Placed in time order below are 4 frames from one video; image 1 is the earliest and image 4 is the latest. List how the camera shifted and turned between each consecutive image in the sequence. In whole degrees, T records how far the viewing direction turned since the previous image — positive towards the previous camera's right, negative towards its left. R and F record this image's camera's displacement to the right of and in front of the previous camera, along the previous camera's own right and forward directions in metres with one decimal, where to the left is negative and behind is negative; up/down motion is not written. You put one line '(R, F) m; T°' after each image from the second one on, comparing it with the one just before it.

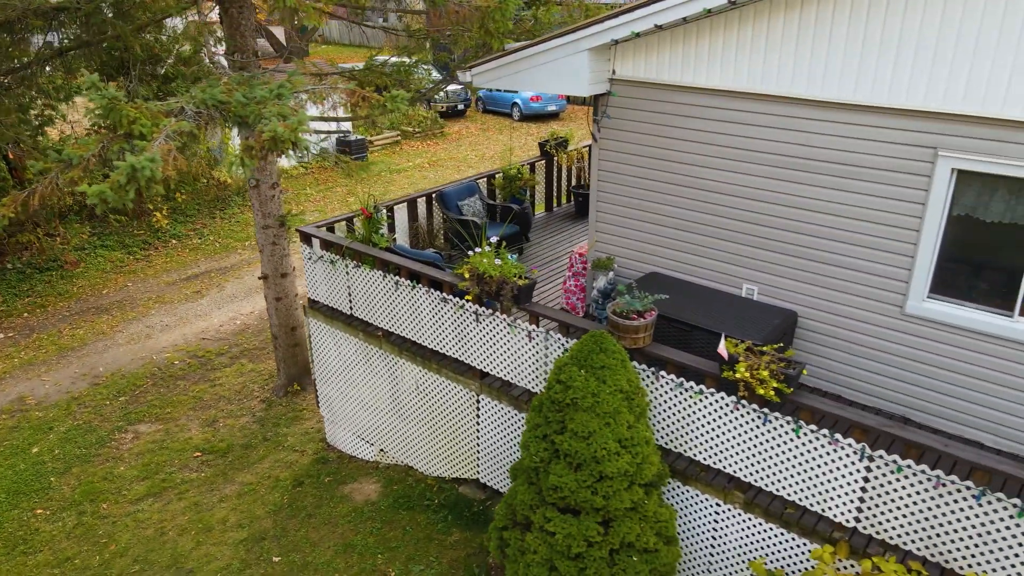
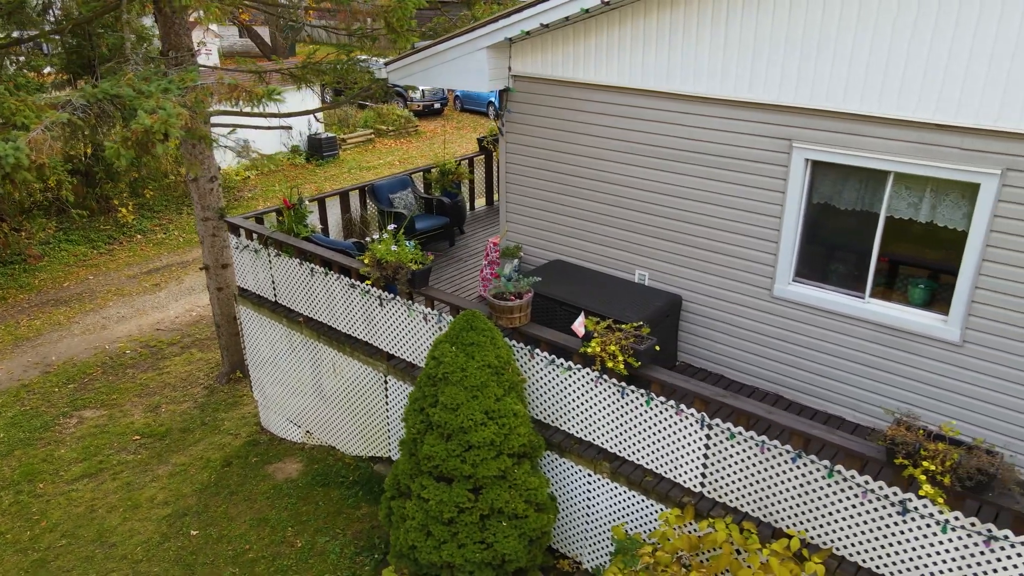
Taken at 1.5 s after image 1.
(+1.0, -0.3) m; 0°
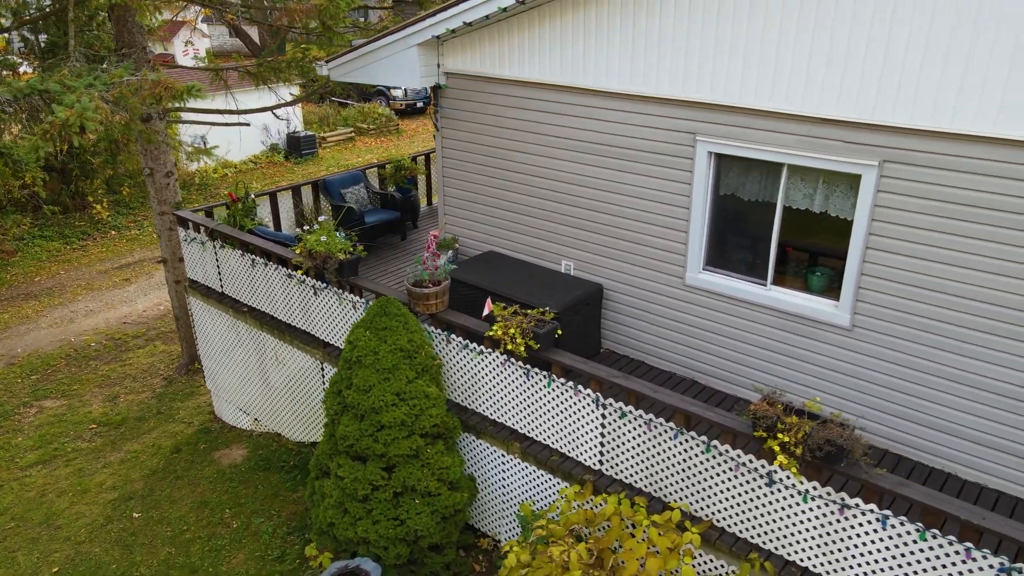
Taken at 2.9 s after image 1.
(+0.7, -0.2) m; 0°
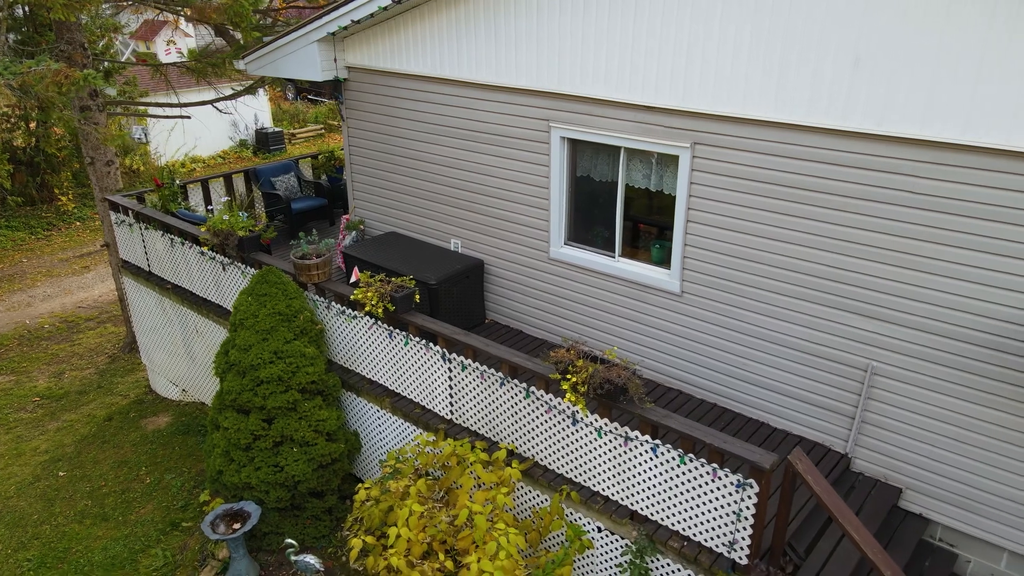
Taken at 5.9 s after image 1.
(+1.2, -0.6) m; 0°
